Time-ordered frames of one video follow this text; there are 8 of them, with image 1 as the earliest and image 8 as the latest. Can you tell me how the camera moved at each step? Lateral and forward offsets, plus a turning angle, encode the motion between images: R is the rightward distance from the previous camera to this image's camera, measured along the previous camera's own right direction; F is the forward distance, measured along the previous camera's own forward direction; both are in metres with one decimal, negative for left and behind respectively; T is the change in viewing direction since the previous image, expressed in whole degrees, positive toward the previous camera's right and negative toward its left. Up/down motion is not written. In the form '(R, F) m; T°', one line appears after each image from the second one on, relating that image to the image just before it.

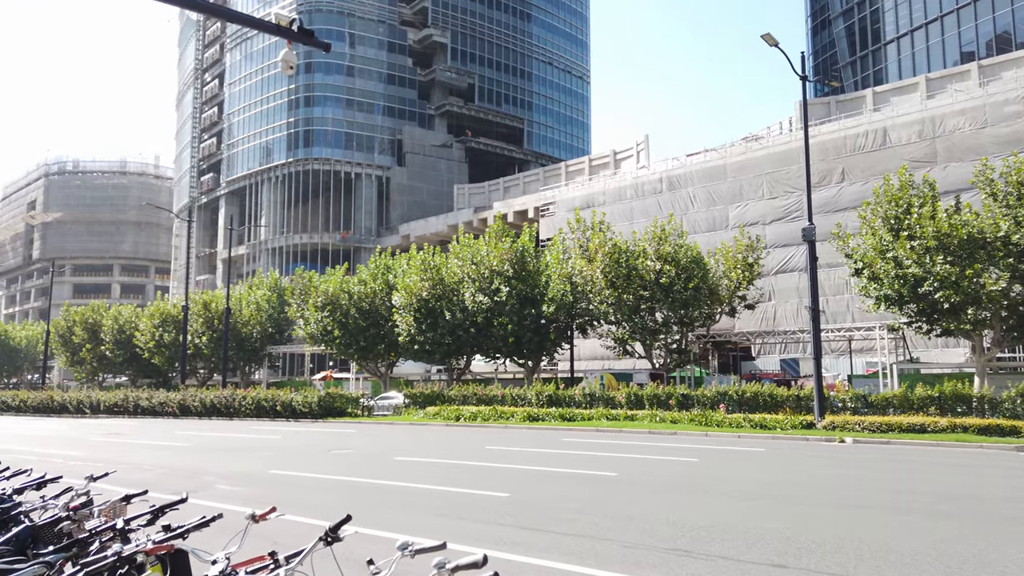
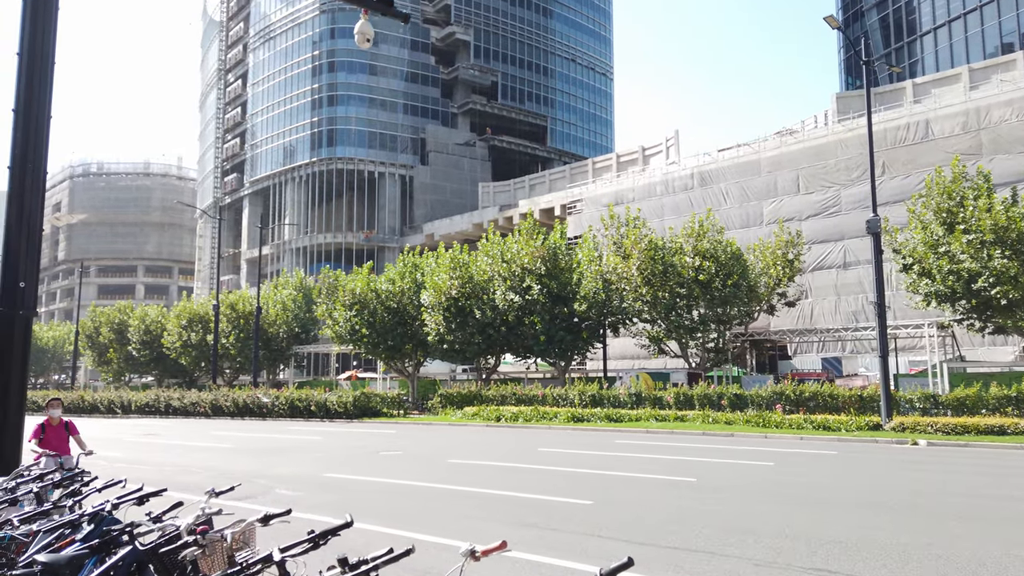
(-0.7, +0.6) m; -1°
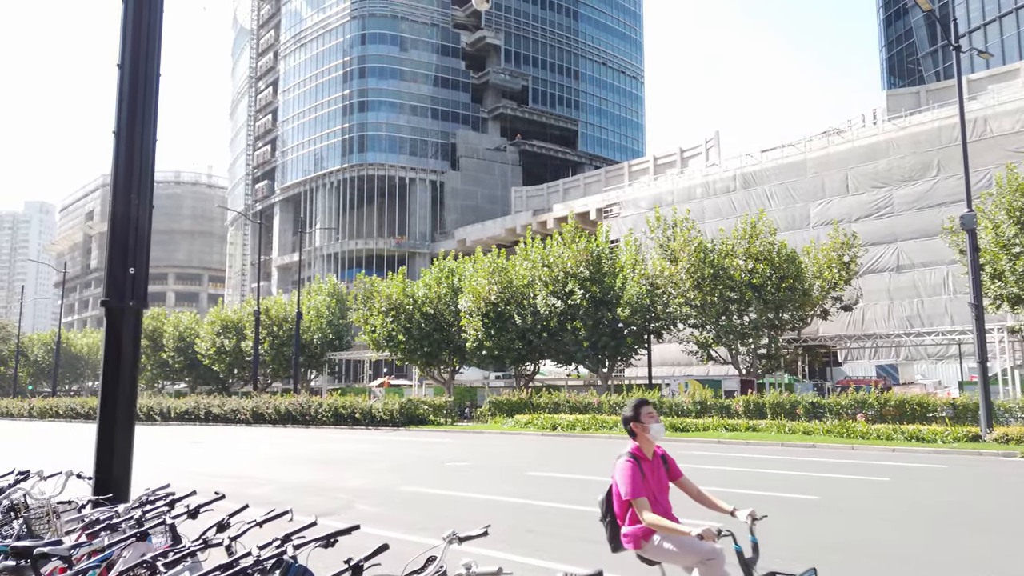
(-1.0, +0.8) m; -2°
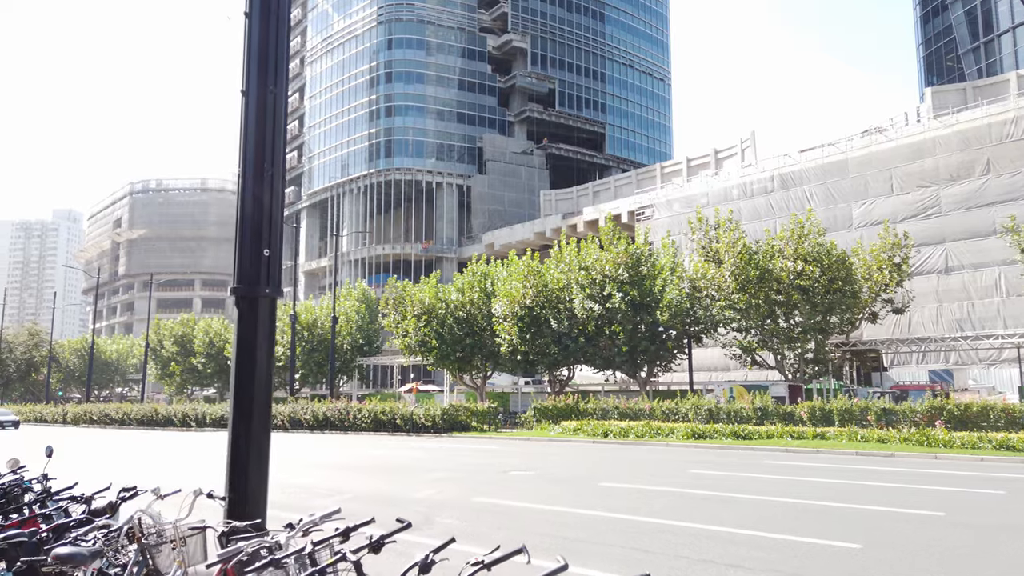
(-0.8, +0.6) m; -1°
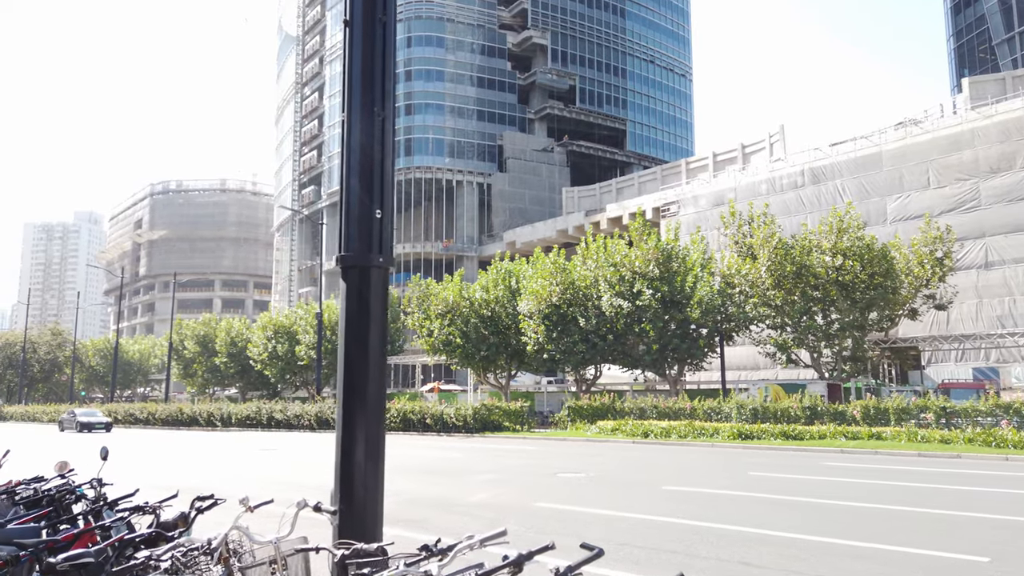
(-0.6, +0.6) m; -1°
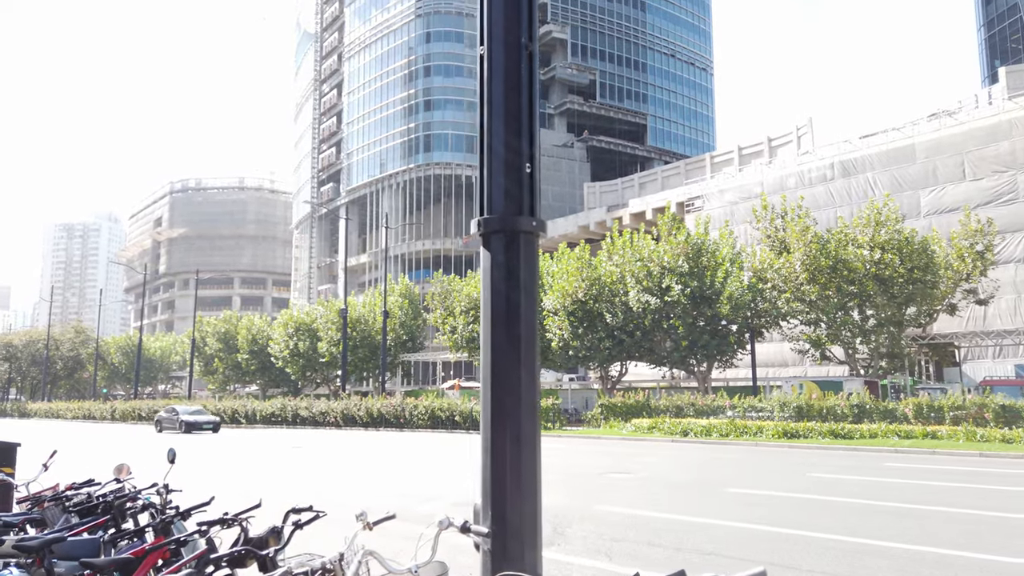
(-0.5, +0.5) m; -1°
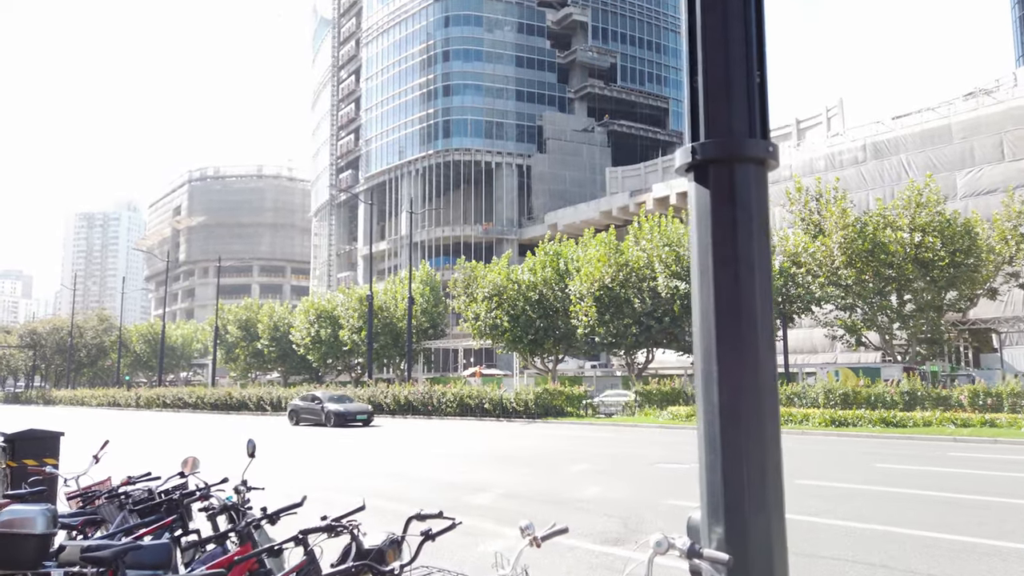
(-0.5, +0.5) m; -1°
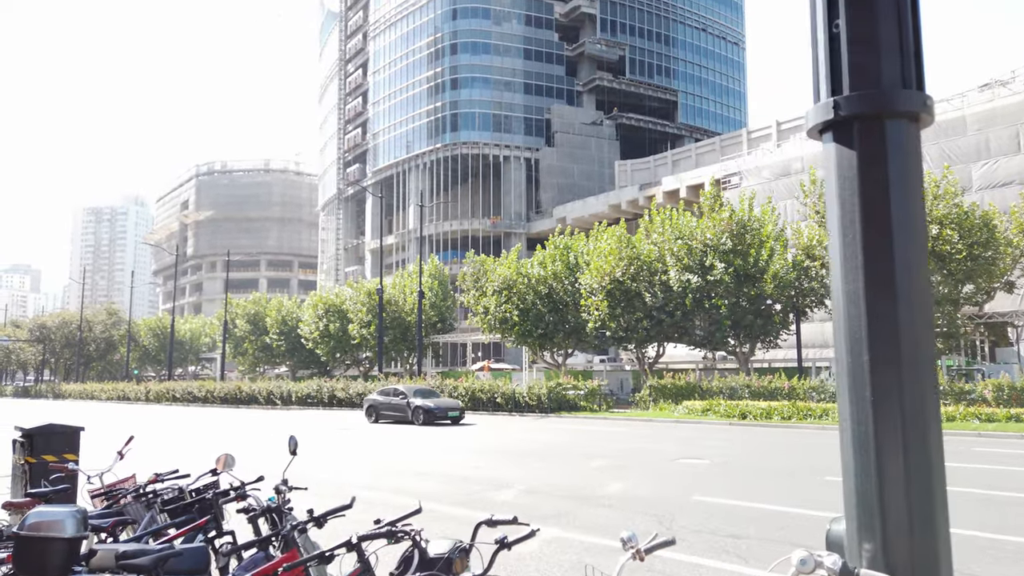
(-0.2, +0.2) m; 0°
